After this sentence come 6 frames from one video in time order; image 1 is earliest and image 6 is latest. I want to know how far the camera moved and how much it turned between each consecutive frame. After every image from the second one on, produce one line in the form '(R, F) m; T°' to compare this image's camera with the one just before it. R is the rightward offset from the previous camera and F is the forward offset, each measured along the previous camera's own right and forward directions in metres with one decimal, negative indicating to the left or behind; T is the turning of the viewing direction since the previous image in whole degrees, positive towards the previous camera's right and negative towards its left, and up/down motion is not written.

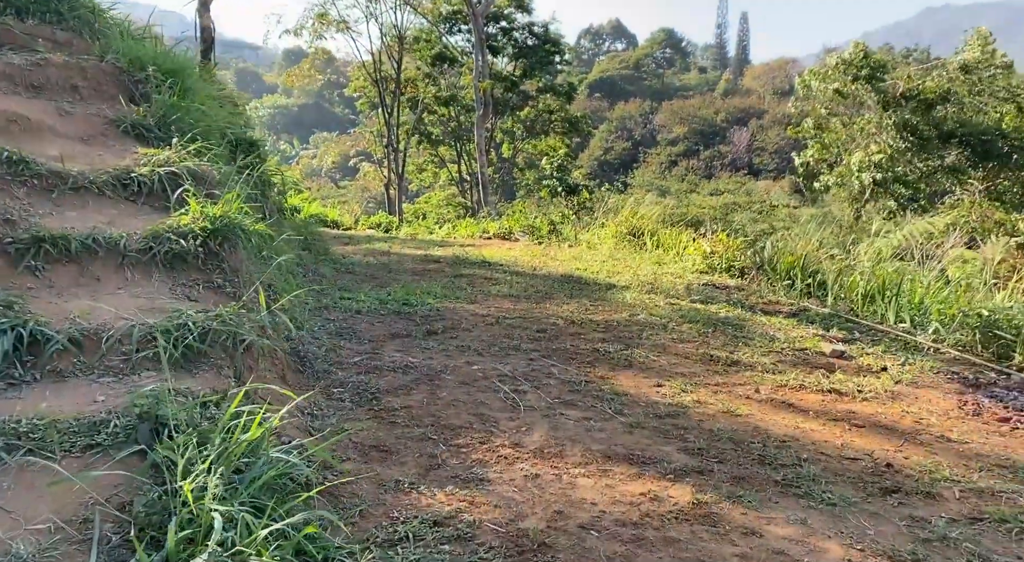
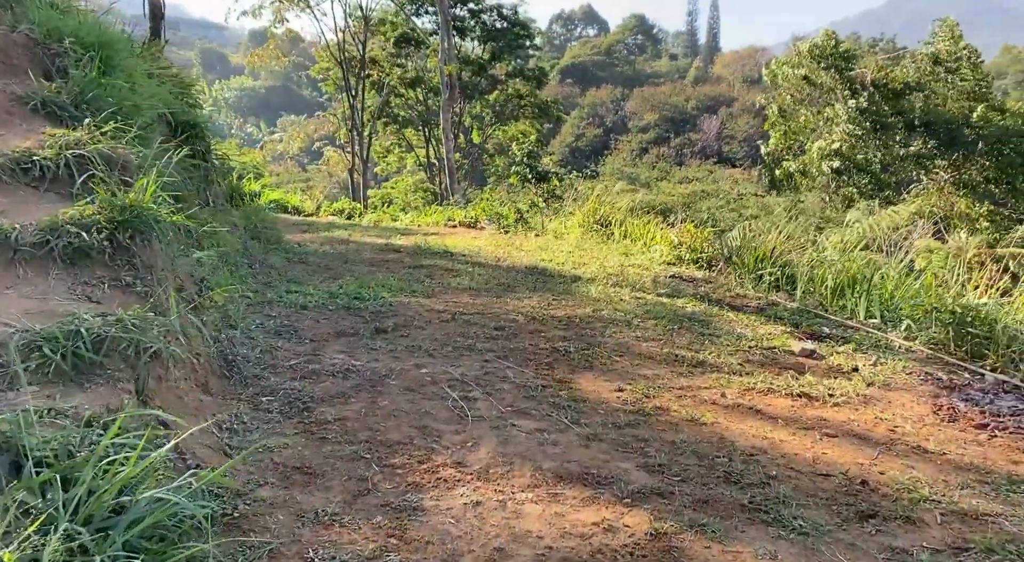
(+0.1, +0.3) m; +2°
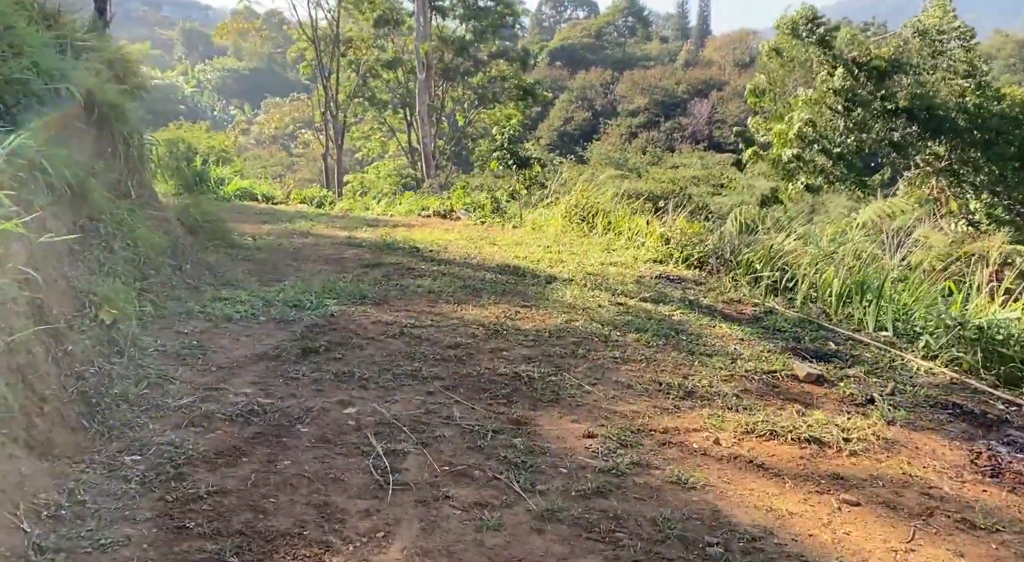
(+0.2, +0.8) m; +1°
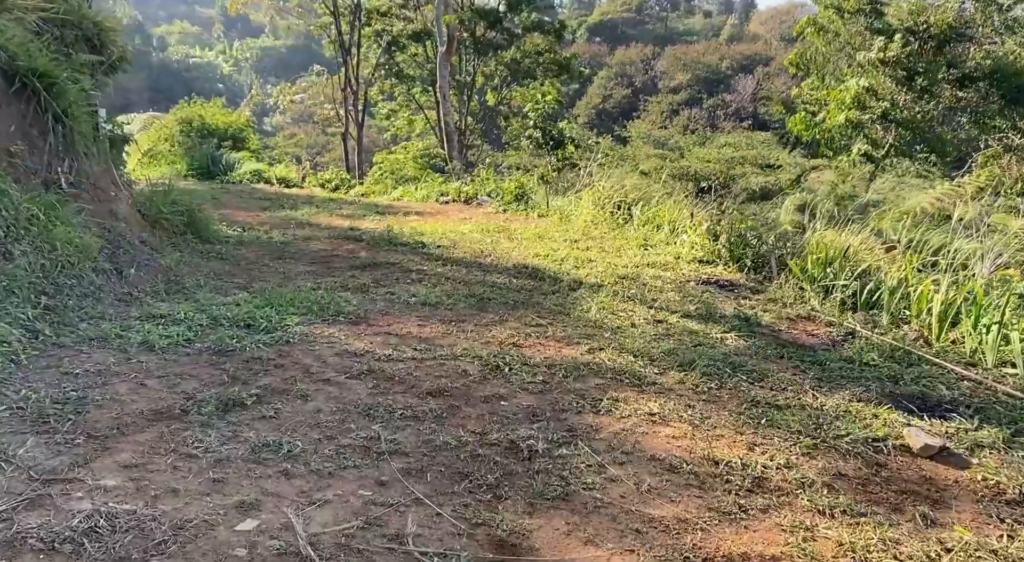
(+0.1, +1.2) m; -2°
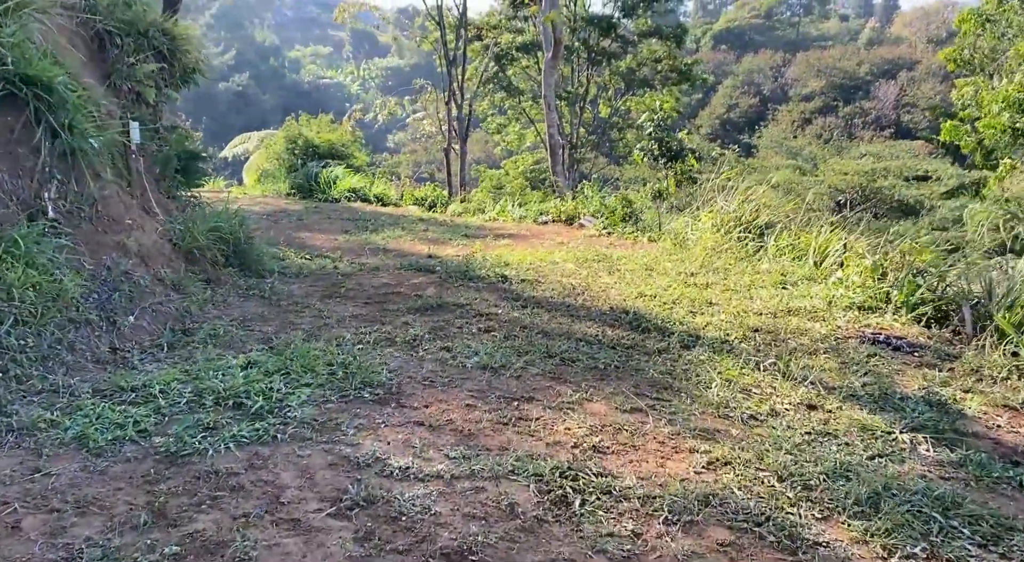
(+0.1, +1.3) m; -8°
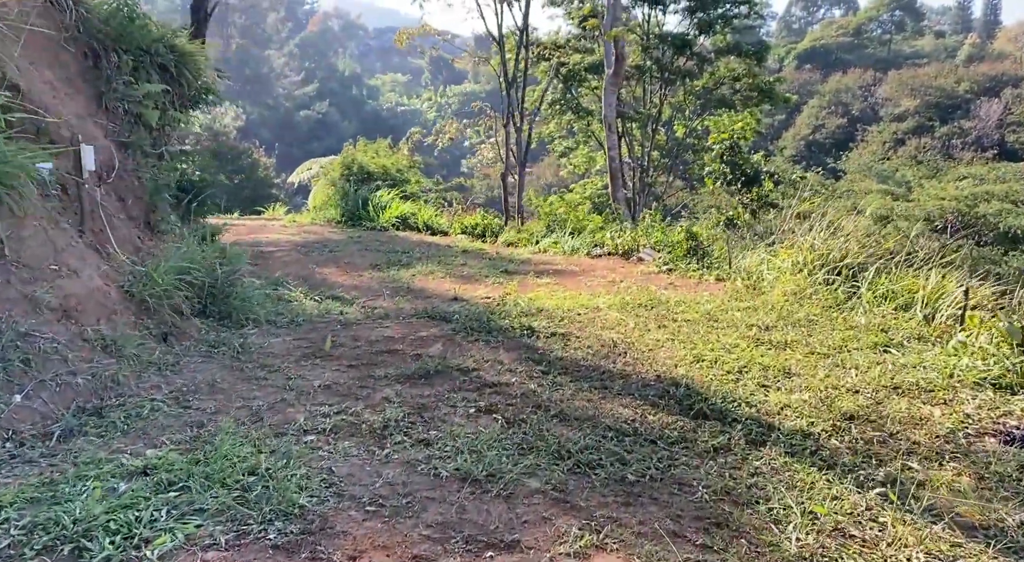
(+0.3, +1.1) m; -5°
